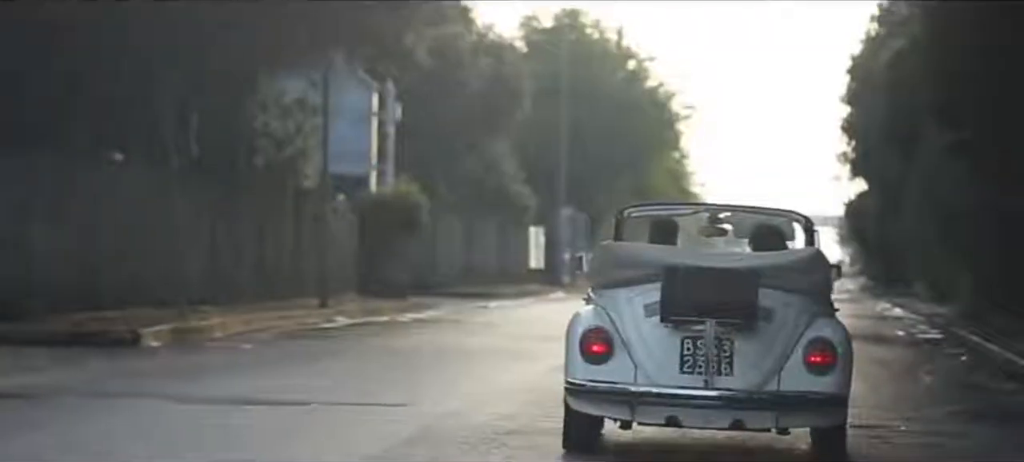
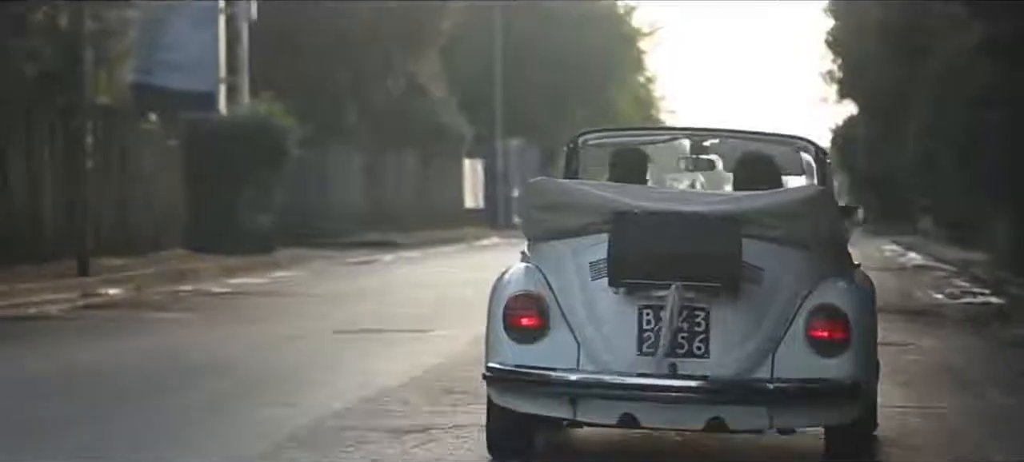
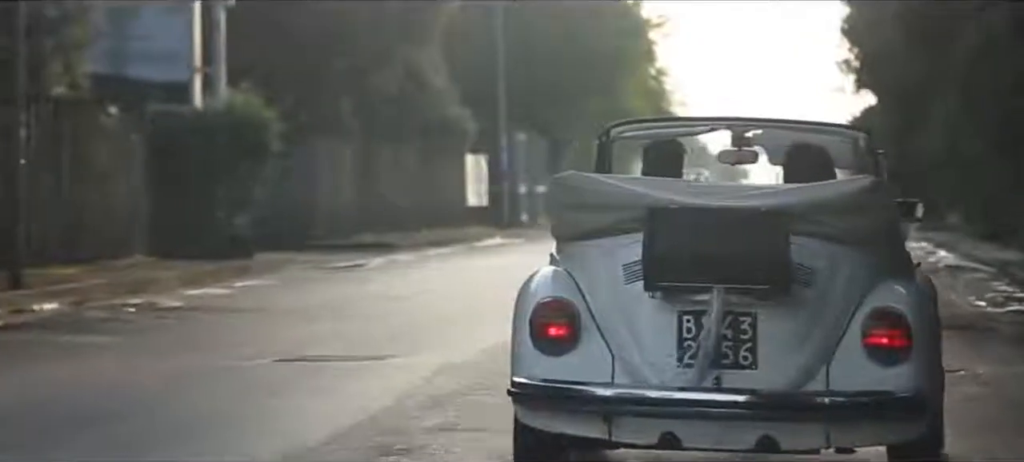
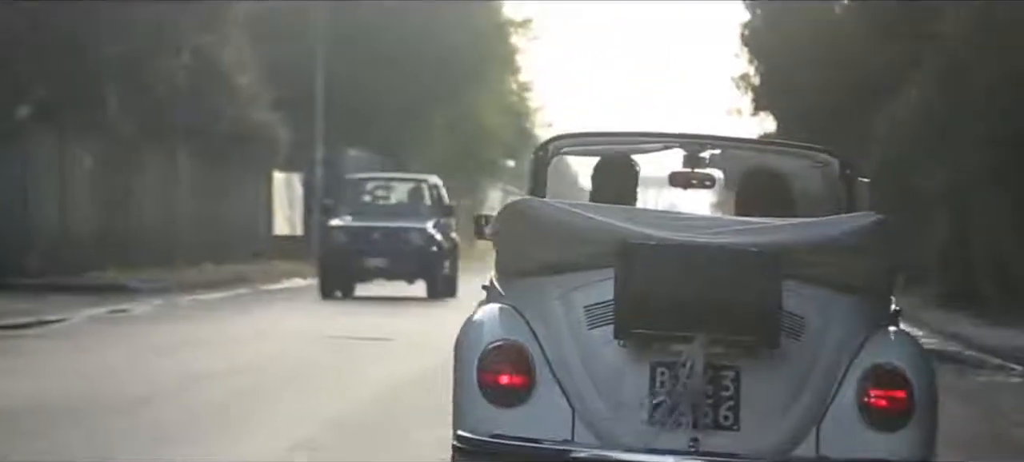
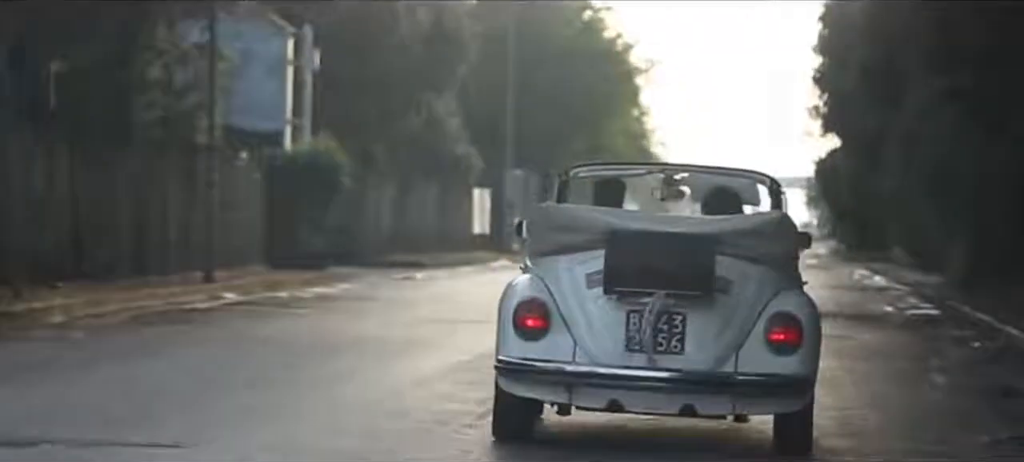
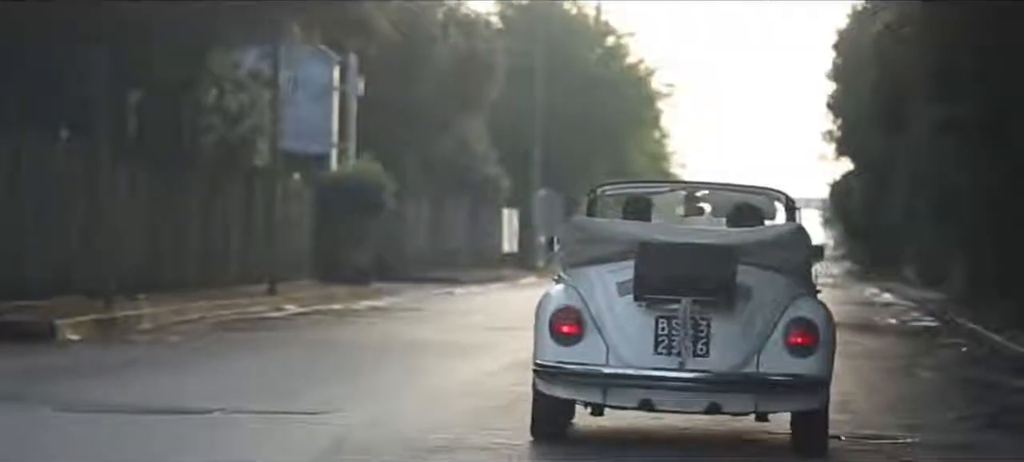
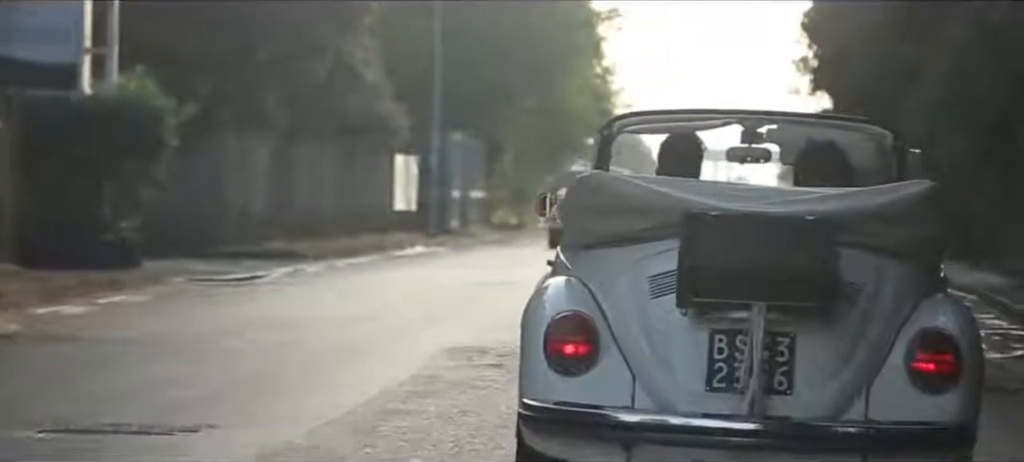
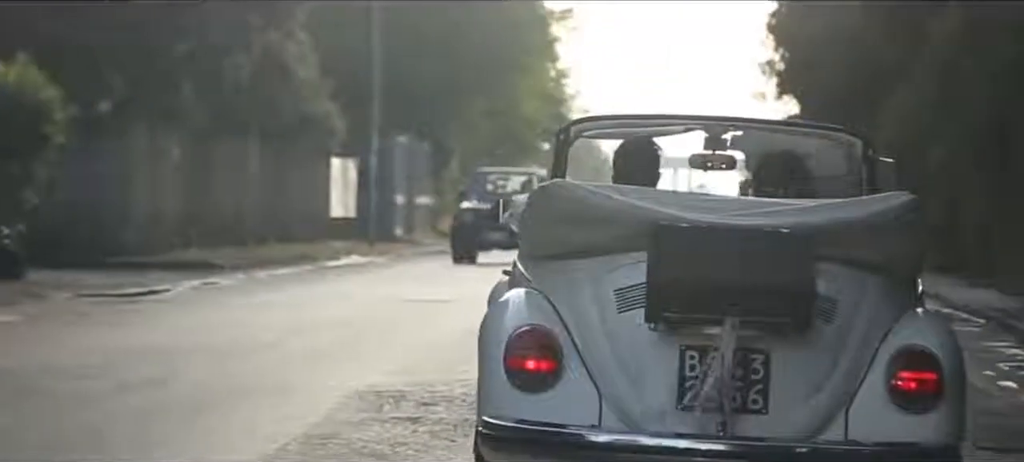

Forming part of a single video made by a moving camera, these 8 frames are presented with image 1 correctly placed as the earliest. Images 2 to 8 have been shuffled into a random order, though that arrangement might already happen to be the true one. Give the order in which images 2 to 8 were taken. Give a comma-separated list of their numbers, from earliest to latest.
6, 5, 2, 3, 7, 8, 4
